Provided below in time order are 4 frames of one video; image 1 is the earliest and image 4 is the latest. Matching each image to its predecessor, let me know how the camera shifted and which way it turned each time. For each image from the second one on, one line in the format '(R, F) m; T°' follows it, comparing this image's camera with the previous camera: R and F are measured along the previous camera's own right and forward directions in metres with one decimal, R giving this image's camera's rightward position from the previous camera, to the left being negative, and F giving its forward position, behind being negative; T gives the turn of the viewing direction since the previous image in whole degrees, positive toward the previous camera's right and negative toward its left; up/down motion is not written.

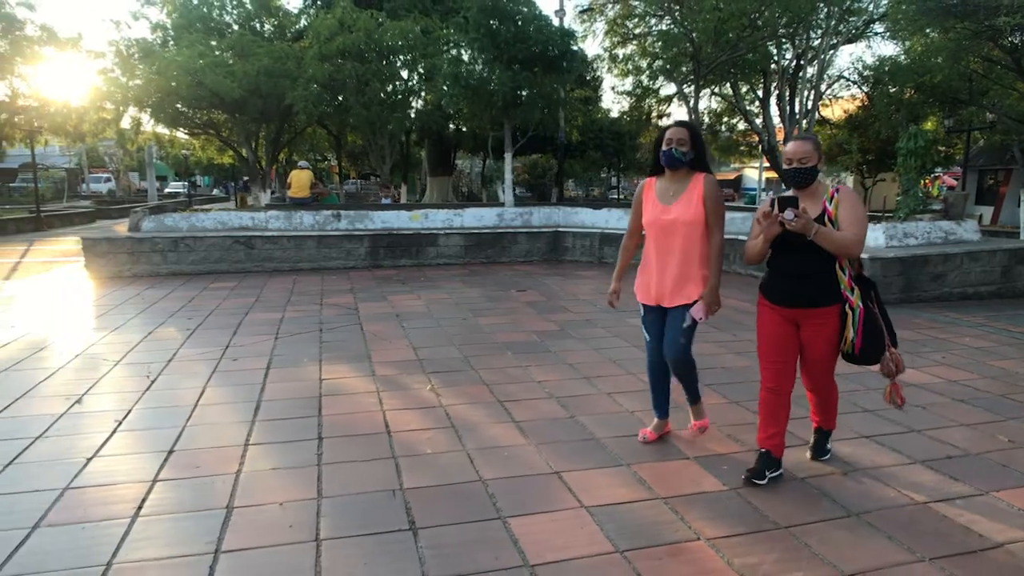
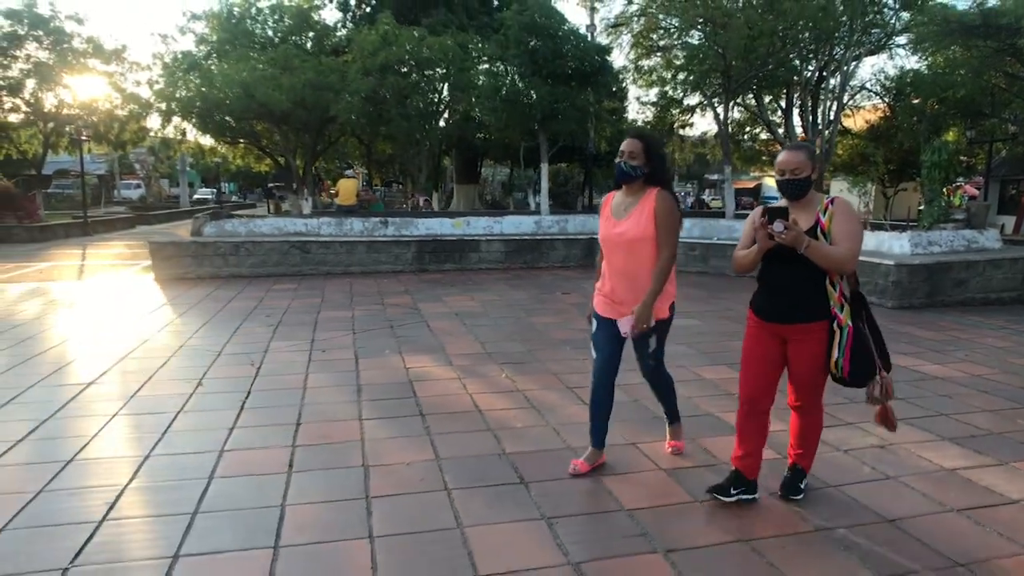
(-0.3, -0.5) m; -1°
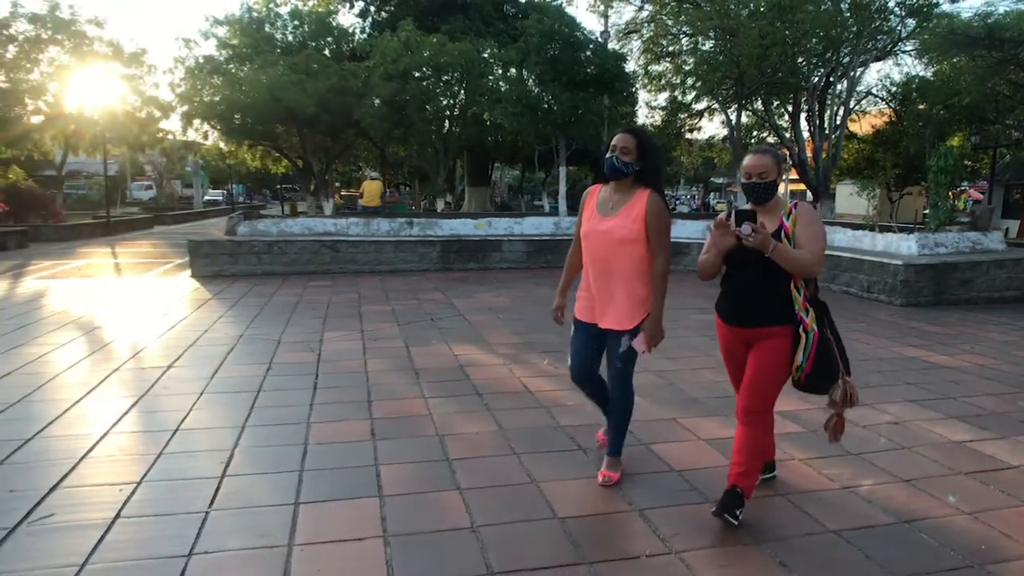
(-0.3, -0.4) m; 0°
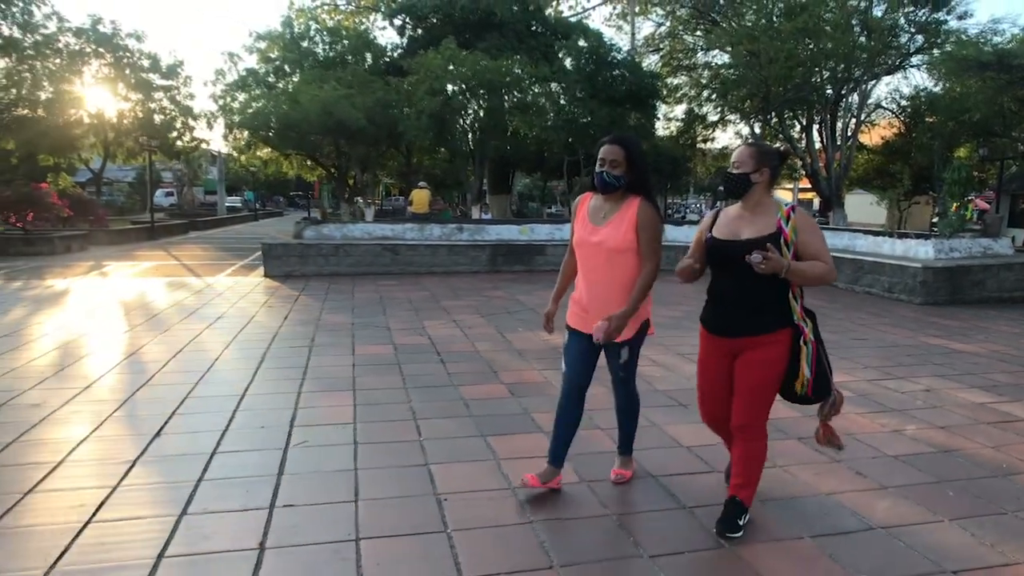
(-0.6, -1.0) m; 0°
